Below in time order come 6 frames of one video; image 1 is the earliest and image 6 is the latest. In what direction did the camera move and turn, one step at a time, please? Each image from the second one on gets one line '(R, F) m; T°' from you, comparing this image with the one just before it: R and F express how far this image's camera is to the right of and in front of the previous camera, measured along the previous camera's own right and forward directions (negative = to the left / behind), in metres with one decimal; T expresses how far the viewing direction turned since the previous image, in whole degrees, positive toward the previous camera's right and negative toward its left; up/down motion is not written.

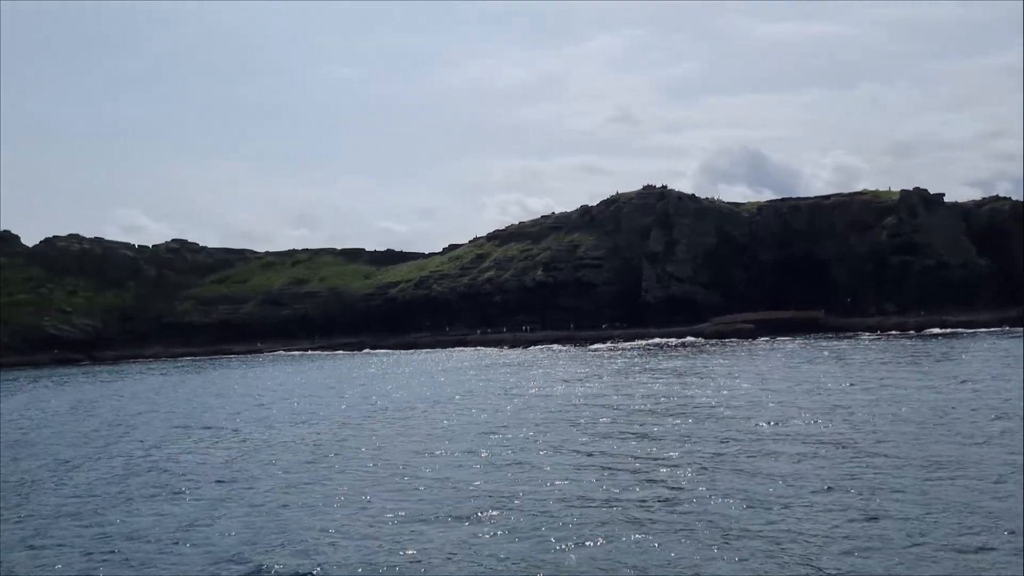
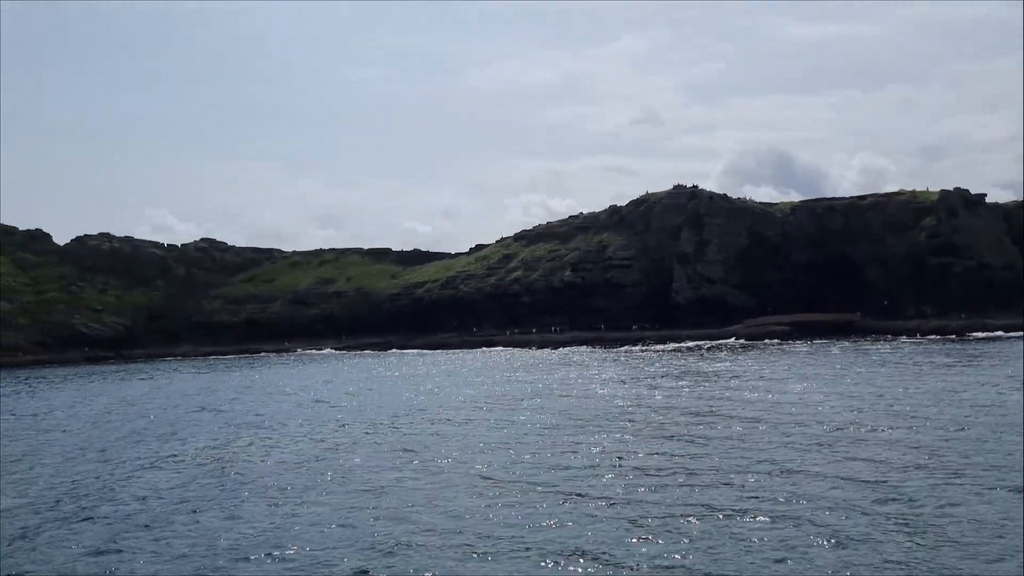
(-0.5, +0.8) m; -2°
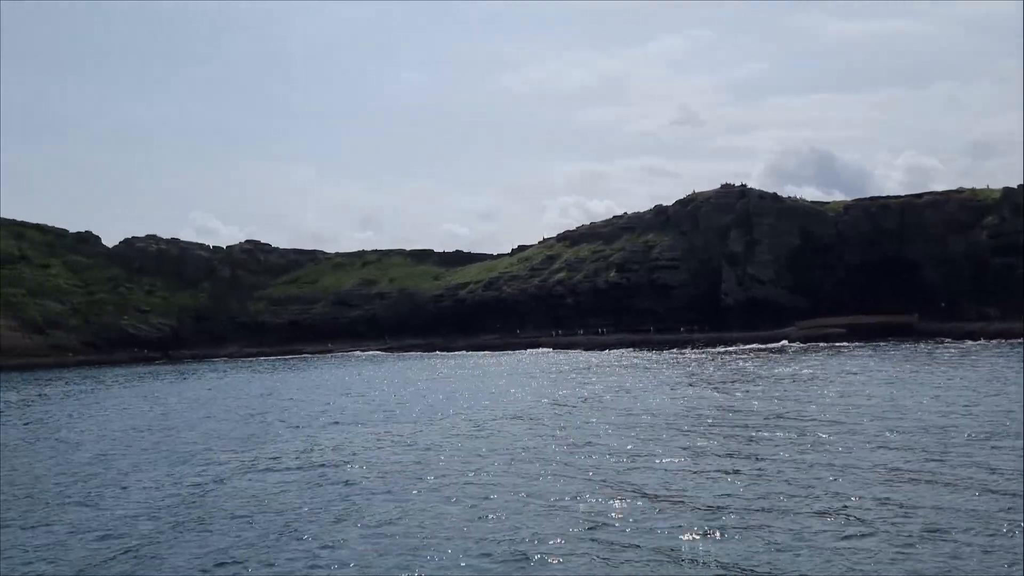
(-0.7, +1.0) m; -3°
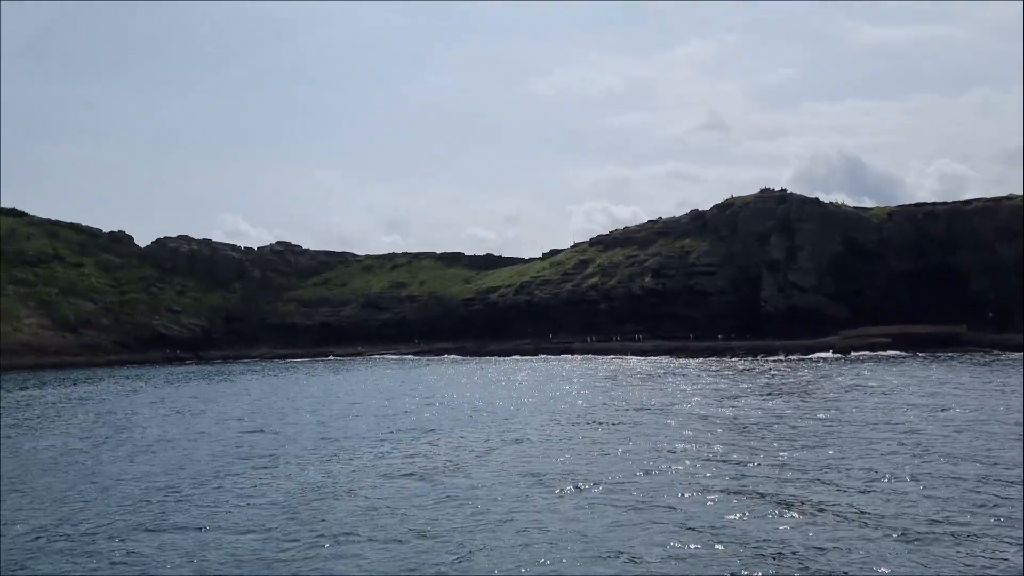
(-0.9, +1.3) m; -2°
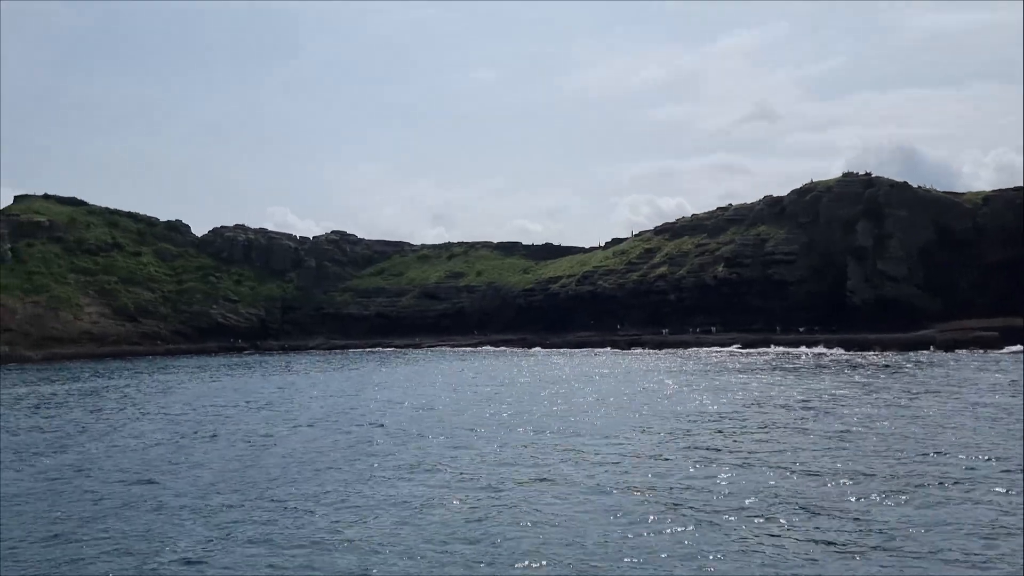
(-2.2, +3.2) m; -3°
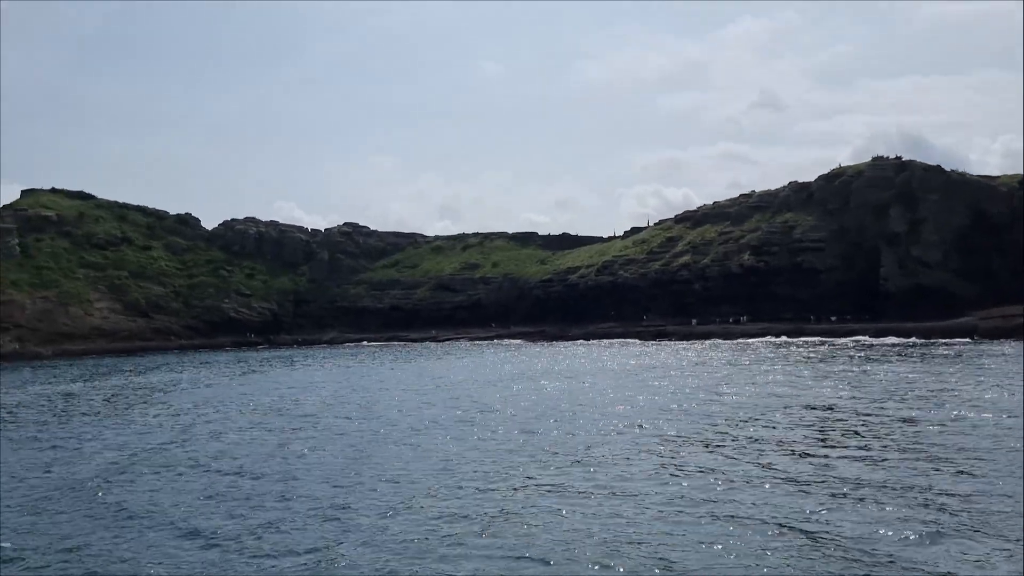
(-1.3, +2.2) m; 0°
